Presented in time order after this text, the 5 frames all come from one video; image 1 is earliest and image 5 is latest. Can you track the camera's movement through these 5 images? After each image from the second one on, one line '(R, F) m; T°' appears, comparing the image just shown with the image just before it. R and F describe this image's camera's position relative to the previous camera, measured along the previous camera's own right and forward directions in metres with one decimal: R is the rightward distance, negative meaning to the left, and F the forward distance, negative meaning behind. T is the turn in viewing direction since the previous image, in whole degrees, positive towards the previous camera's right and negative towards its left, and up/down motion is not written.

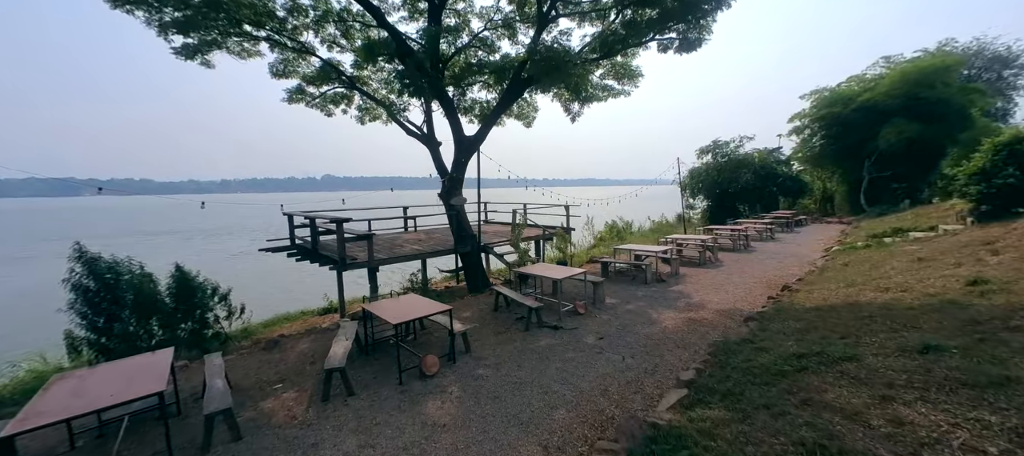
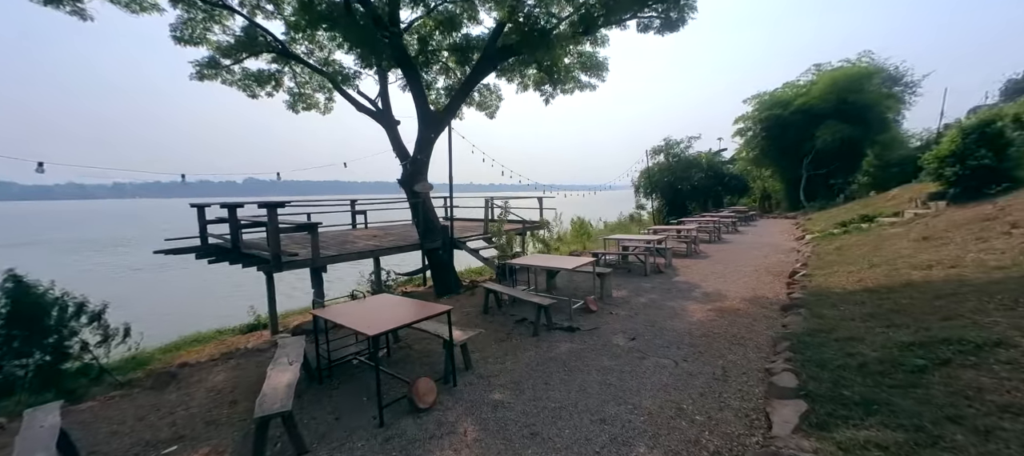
(-0.6, +1.2) m; +9°
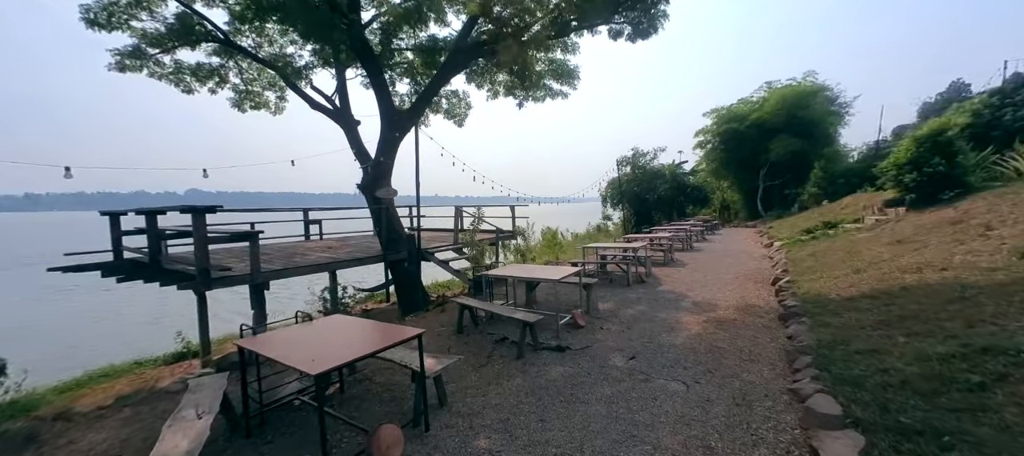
(-0.1, +0.5) m; +5°
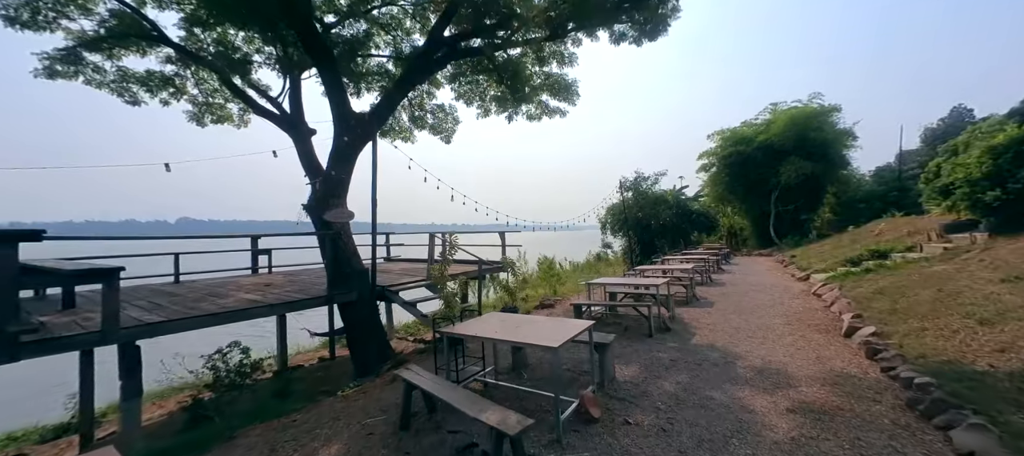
(+0.2, +1.4) m; 0°
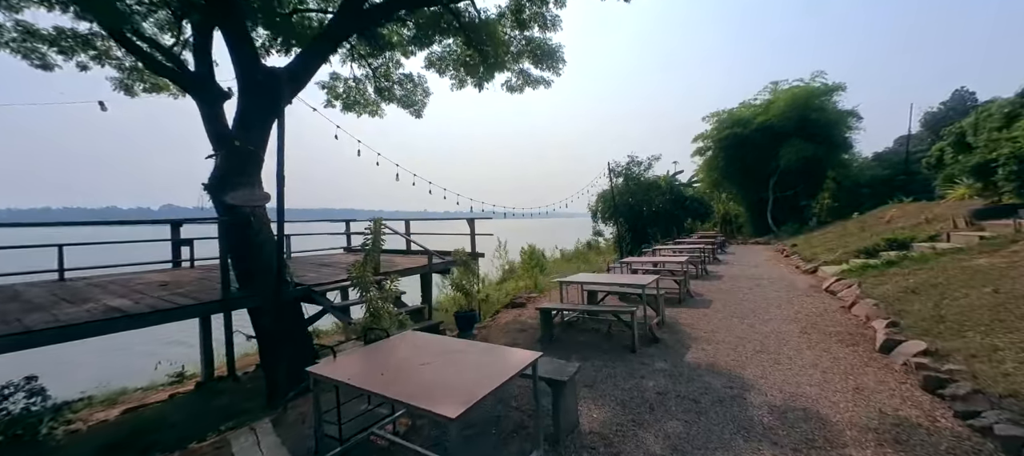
(+0.5, +1.1) m; +1°
